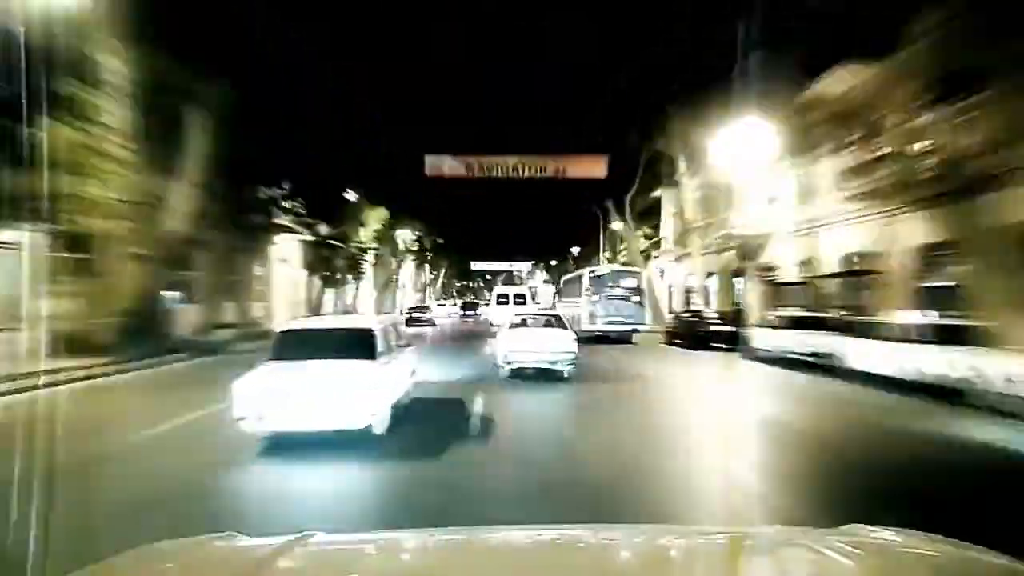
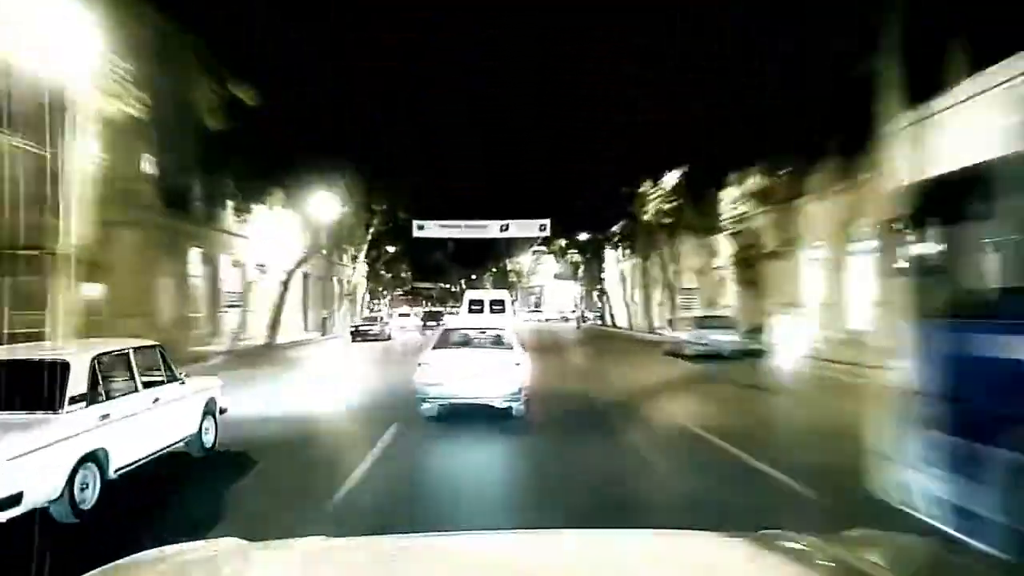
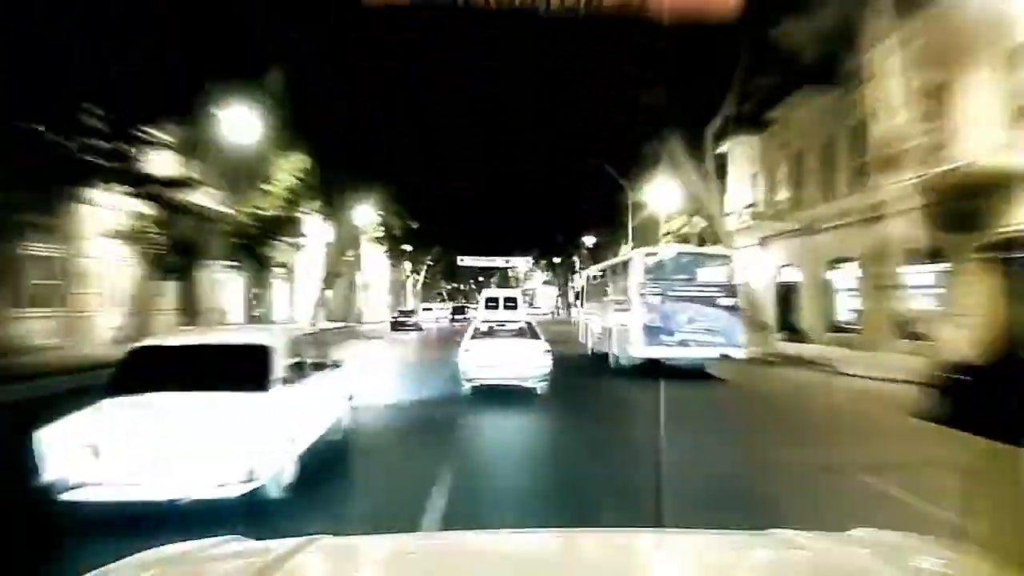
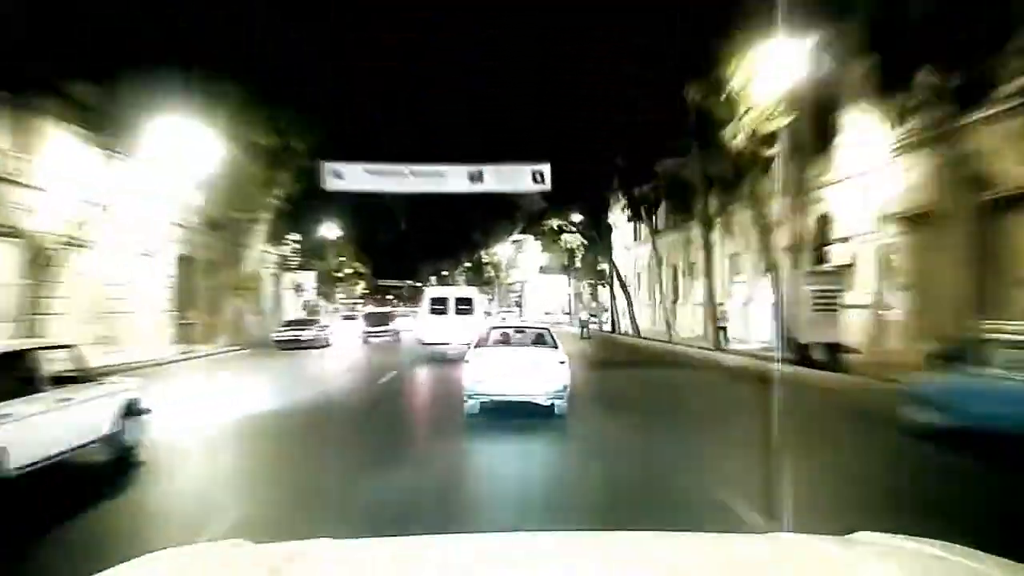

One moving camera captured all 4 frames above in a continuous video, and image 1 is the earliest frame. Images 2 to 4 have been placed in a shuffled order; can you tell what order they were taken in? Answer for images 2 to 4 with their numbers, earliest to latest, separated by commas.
3, 2, 4
